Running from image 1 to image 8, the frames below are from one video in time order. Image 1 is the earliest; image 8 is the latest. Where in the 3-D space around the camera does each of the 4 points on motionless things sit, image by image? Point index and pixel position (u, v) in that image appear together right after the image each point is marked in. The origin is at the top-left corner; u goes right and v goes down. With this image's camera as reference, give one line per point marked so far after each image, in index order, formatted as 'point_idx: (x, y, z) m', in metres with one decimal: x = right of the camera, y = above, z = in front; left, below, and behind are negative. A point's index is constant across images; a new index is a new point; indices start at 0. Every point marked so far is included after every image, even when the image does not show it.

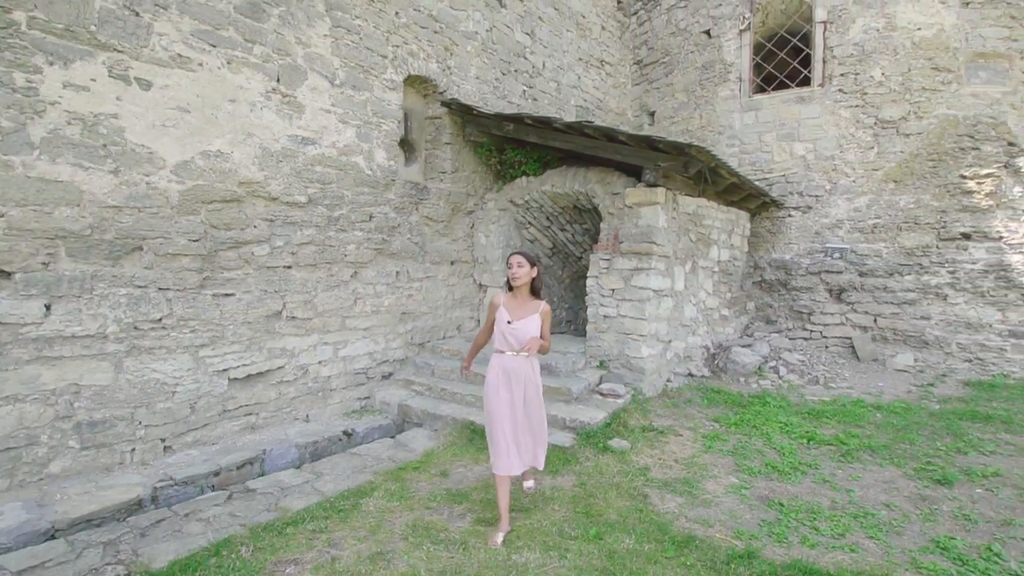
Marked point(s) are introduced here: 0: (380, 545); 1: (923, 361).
0: (-0.6, -1.1, +2.3) m
1: (+4.3, -0.7, +5.5) m
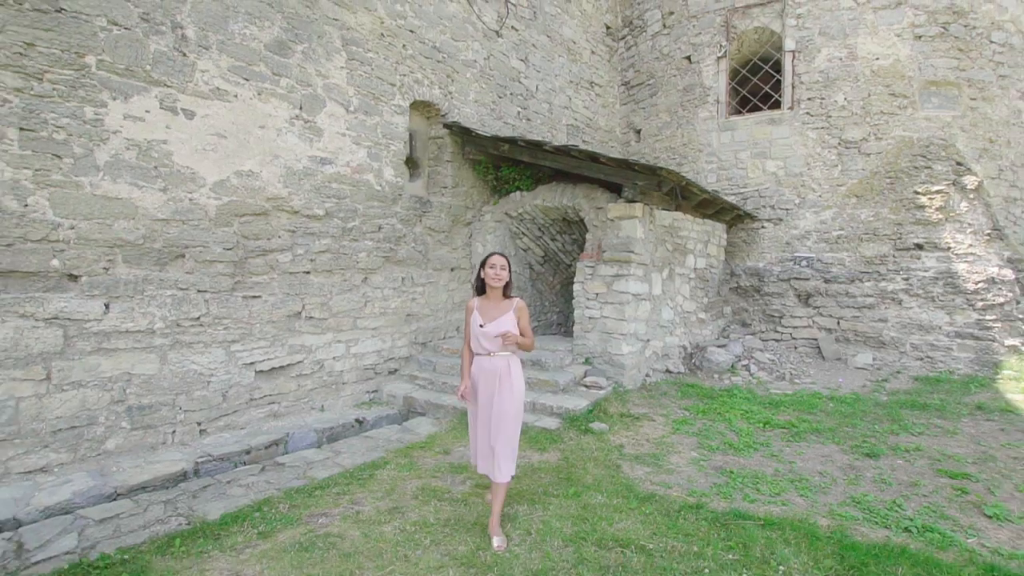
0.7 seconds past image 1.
0: (-0.6, -1.1, +2.8) m
1: (+4.2, -0.8, +6.0) m
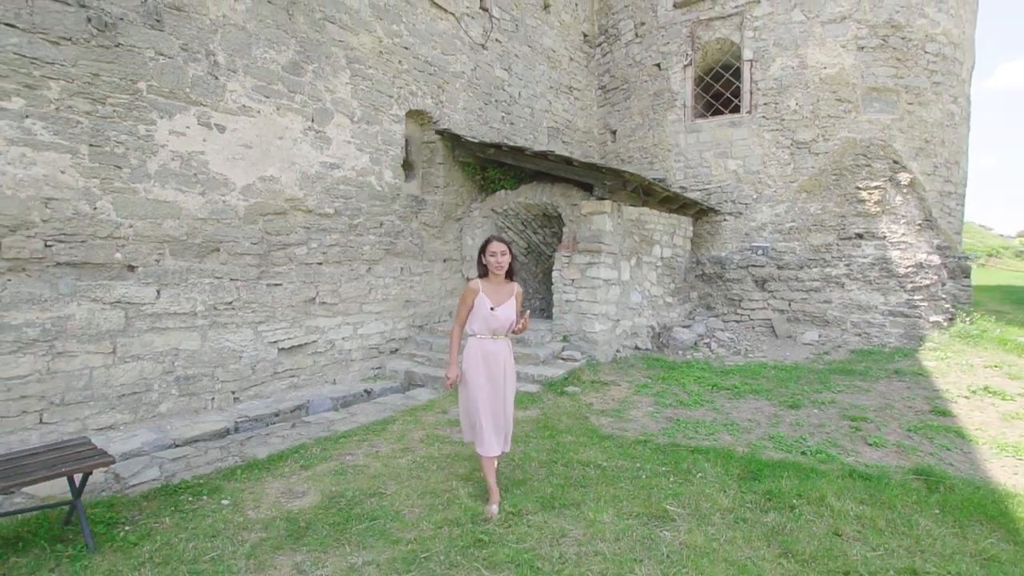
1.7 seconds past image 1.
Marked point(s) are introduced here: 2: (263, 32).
0: (-0.7, -1.0, +3.5) m
1: (+4.1, -0.6, +6.8) m
2: (-2.1, +2.2, +4.5) m
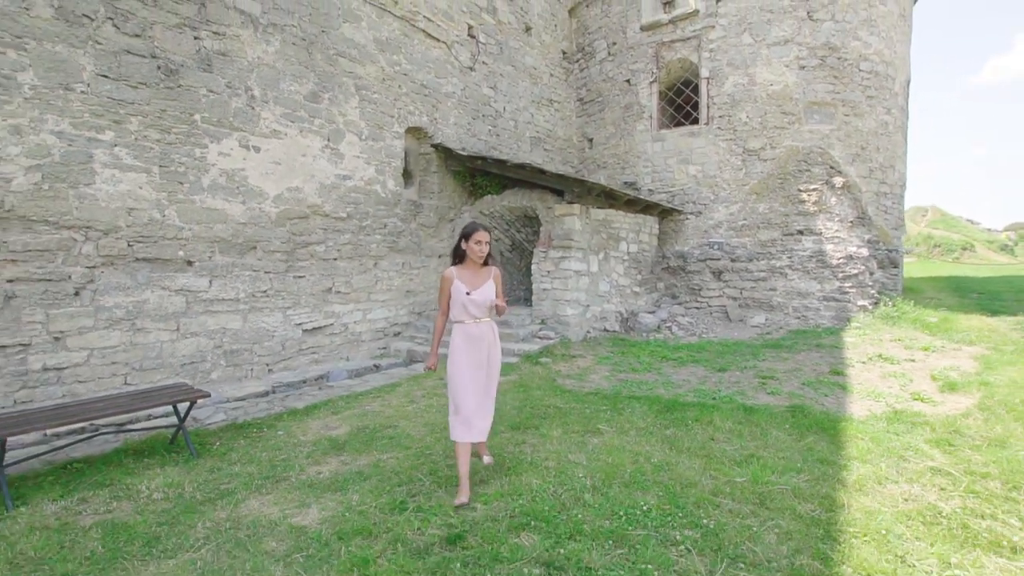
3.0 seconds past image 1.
0: (-0.9, -0.9, +4.5) m
1: (+3.9, -0.5, +7.8) m
2: (-2.3, +2.3, +5.4) m
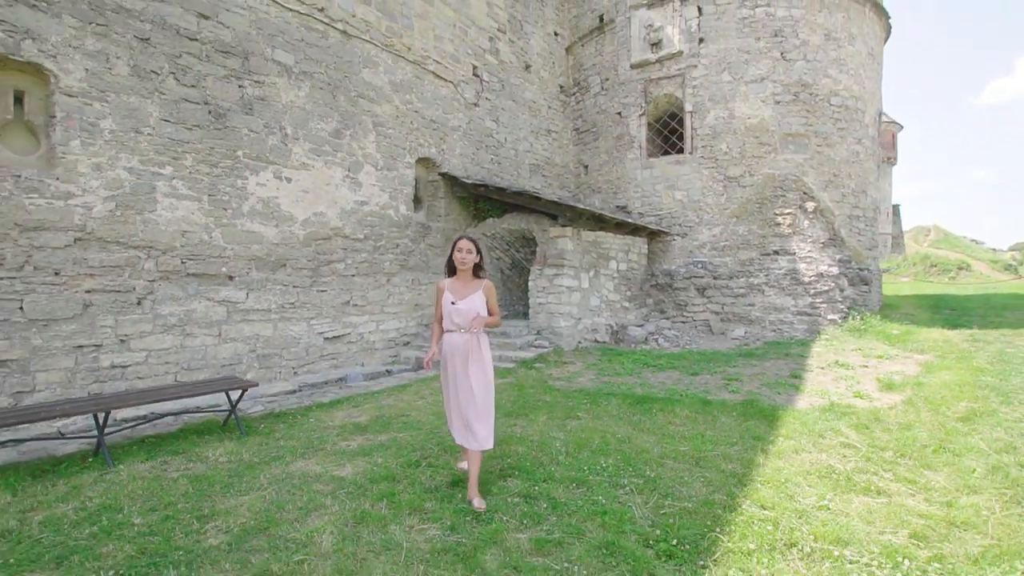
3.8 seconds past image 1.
0: (-0.9, -1.1, +5.2) m
1: (+3.9, -0.7, +8.5) m
2: (-2.3, +2.1, +6.2) m
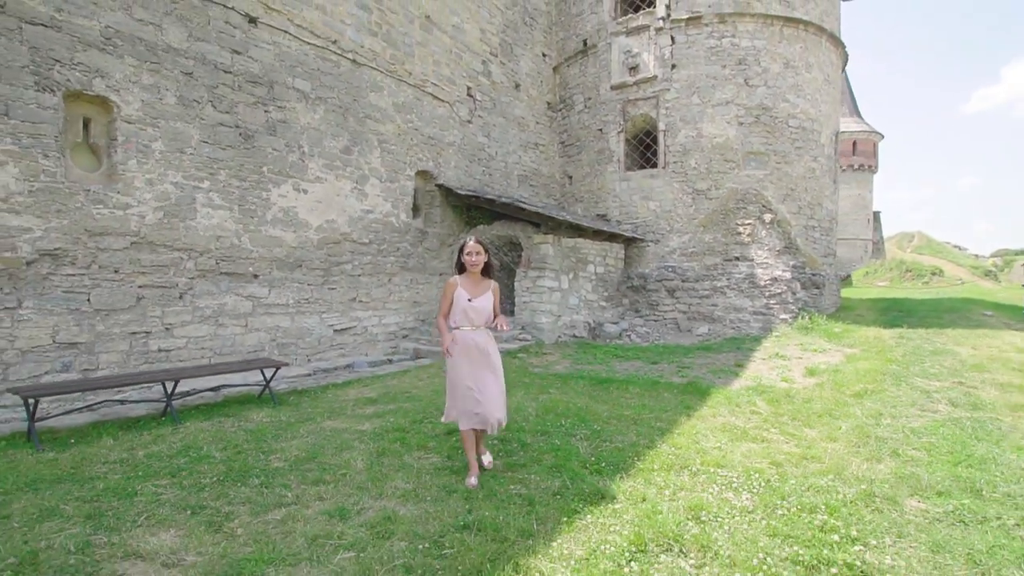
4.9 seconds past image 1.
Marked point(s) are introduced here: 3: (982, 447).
0: (-1.1, -1.0, +6.1) m
1: (+3.6, -0.8, +9.5) m
2: (-2.5, +2.1, +7.1) m
3: (+3.0, -1.0, +3.4) m
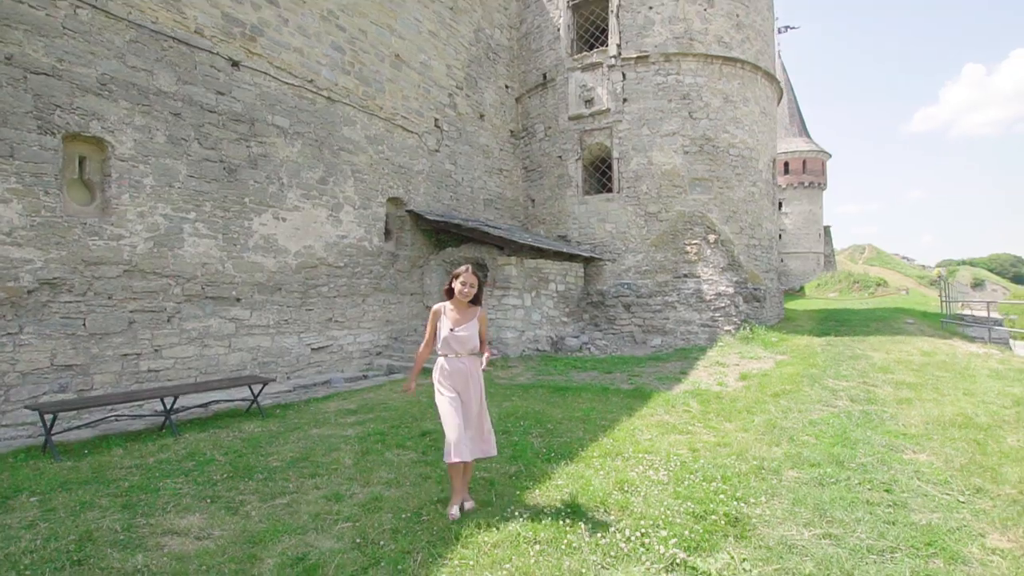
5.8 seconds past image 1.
0: (-1.5, -1.3, +6.6) m
1: (+3.0, -1.1, +10.3) m
2: (-3.0, +1.8, +7.7) m
3: (+2.7, -1.1, +4.1) m
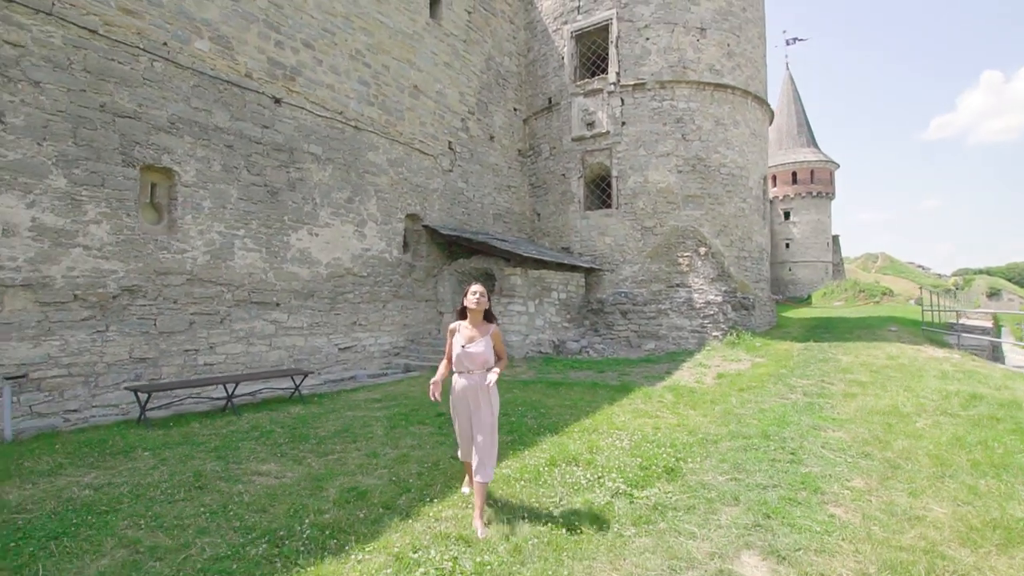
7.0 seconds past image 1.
0: (-1.5, -1.4, +7.6) m
1: (+3.1, -1.2, +11.2) m
2: (-2.9, +1.7, +8.7) m
3: (+2.7, -1.2, +5.0) m
